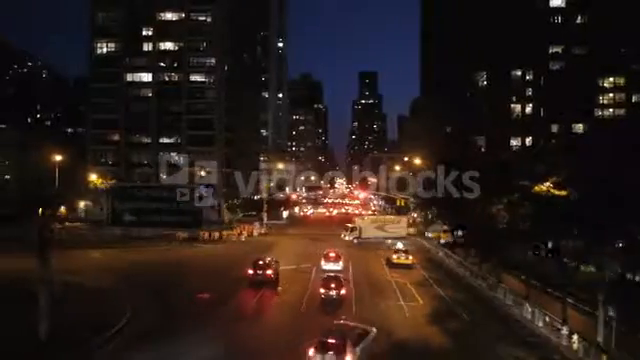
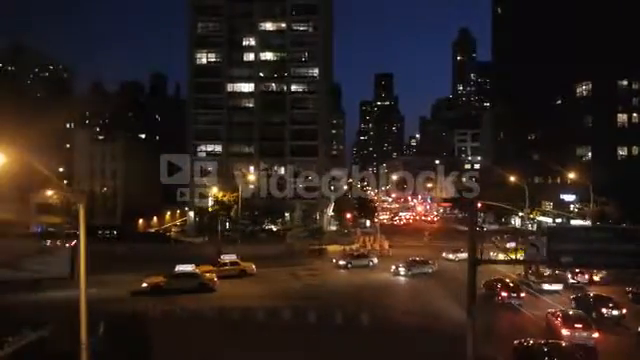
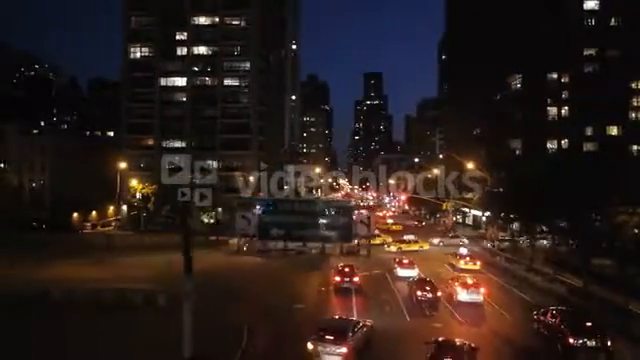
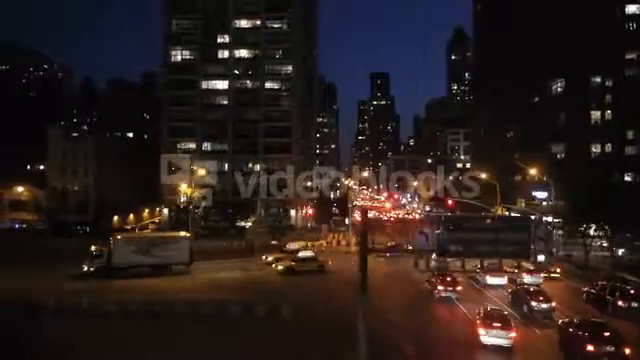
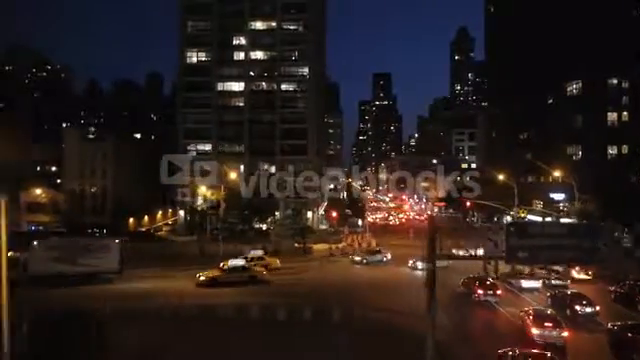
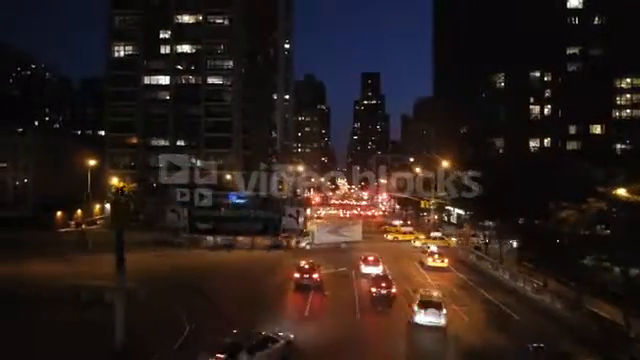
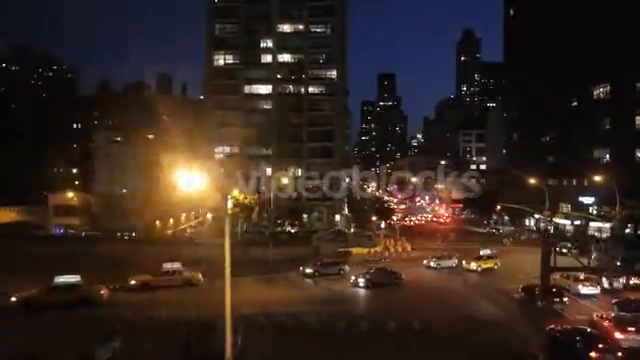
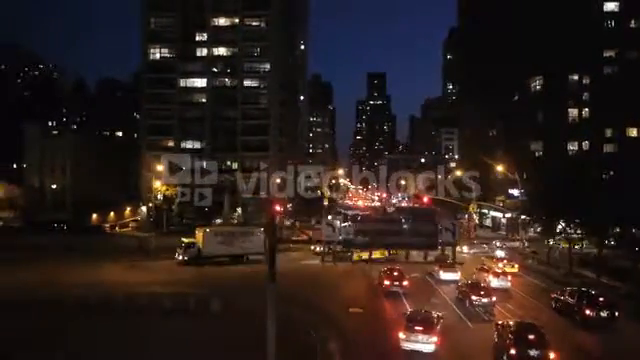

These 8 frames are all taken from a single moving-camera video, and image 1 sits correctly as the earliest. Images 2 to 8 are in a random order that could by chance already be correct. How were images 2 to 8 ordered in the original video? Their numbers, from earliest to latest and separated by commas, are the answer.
6, 3, 8, 4, 5, 2, 7
